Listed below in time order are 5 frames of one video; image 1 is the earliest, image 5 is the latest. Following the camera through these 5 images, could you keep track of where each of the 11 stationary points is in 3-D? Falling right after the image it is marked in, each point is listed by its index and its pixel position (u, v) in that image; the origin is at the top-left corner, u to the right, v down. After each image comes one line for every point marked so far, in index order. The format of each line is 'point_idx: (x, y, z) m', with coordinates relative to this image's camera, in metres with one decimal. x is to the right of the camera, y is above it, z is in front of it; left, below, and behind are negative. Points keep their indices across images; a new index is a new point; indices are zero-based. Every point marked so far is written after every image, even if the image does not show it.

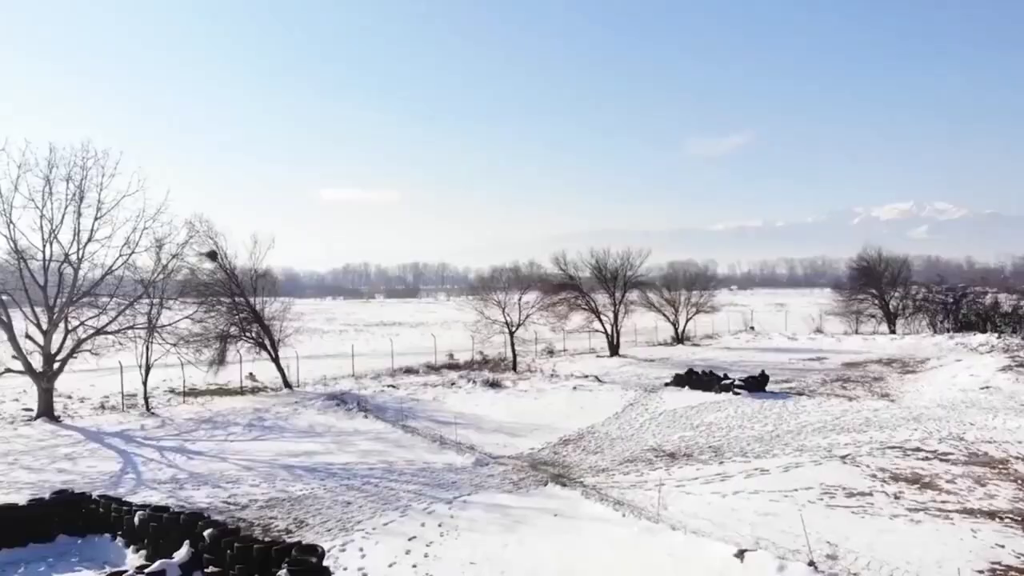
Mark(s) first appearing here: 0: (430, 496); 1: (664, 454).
0: (-1.4, -3.6, +11.3) m
1: (+3.3, -3.6, +14.2) m
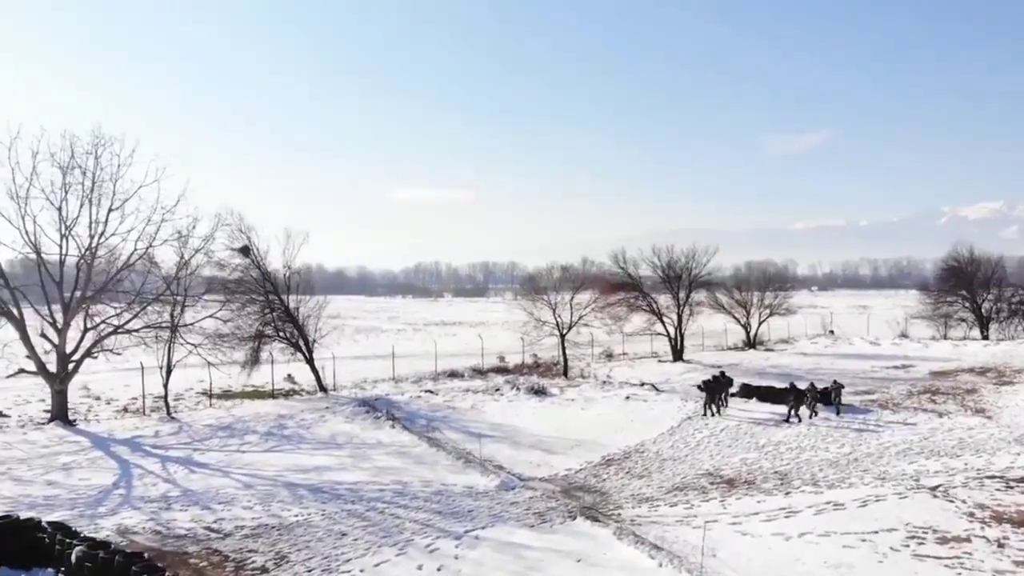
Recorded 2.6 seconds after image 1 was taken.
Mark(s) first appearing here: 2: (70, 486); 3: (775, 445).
0: (-1.1, -3.6, +9.7) m
1: (+3.9, -3.6, +12.2) m
2: (-7.9, -3.5, +11.5) m
3: (+6.0, -3.6, +14.8) m
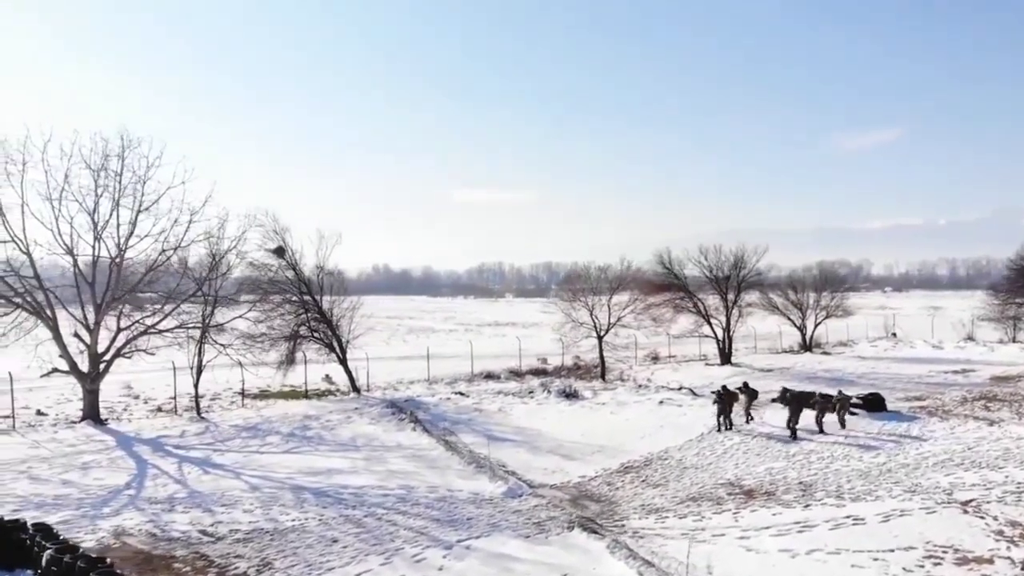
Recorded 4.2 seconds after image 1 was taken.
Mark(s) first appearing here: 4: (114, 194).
0: (-1.2, -3.6, +9.4) m
1: (+4.0, -3.6, +11.5) m
2: (-7.8, -3.6, +11.8) m
3: (+6.3, -3.6, +14.0) m
4: (-11.5, +2.6, +19.0) m
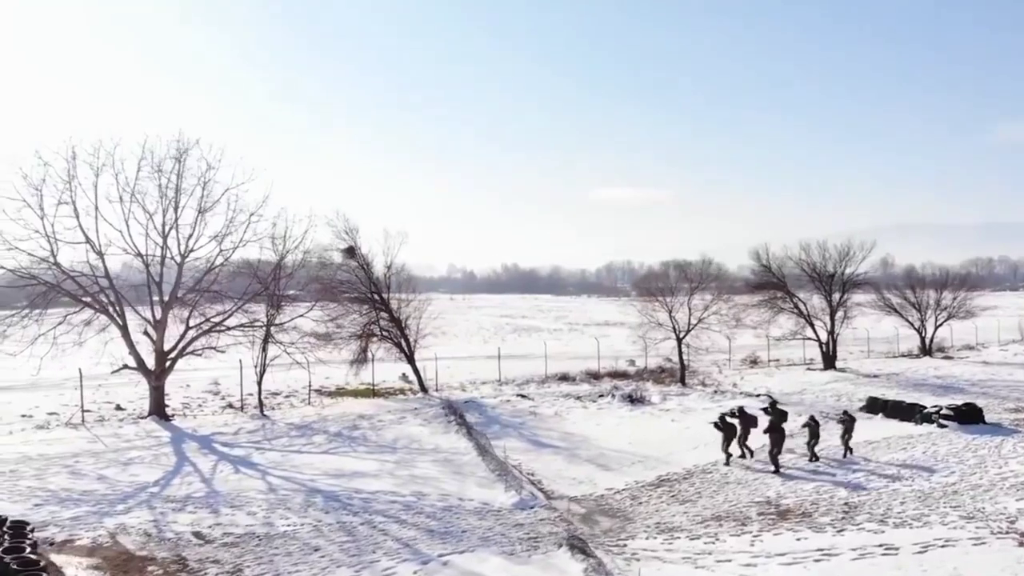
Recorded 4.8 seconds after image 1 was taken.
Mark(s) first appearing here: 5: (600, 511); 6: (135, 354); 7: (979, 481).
0: (-1.3, -3.6, +8.9) m
1: (+4.1, -3.5, +10.2) m
2: (-7.5, -3.7, +12.3) m
3: (+6.7, -3.5, +12.3) m
4: (-10.1, +2.5, +20.0) m
5: (+1.5, -3.7, +10.9) m
6: (-10.8, -1.9, +18.7) m
7: (+7.6, -3.2, +10.7) m
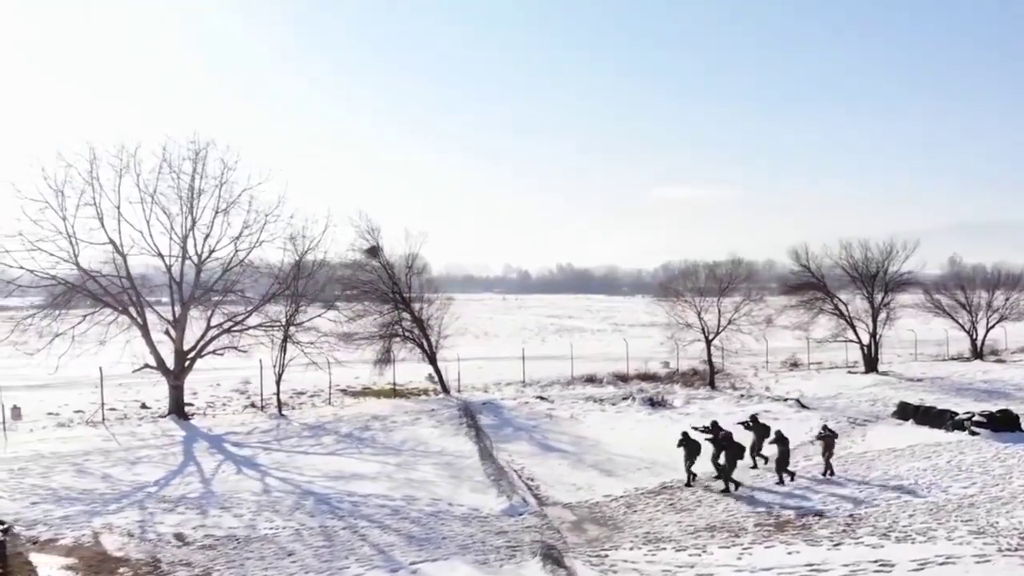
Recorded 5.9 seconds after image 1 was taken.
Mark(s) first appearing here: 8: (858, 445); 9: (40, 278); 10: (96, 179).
0: (-1.7, -3.6, +8.7) m
1: (+3.9, -3.5, +9.7) m
2: (-7.6, -3.7, +12.5) m
3: (+6.6, -3.5, +11.6) m
4: (-9.8, +2.5, +20.4) m
5: (+1.3, -3.7, +10.5) m
6: (-10.5, -2.0, +19.1) m
7: (+7.4, -3.1, +9.9) m
8: (+7.9, -3.6, +15.0) m
9: (-13.0, +0.3, +18.0) m
10: (-12.3, +3.2, +19.2) m
